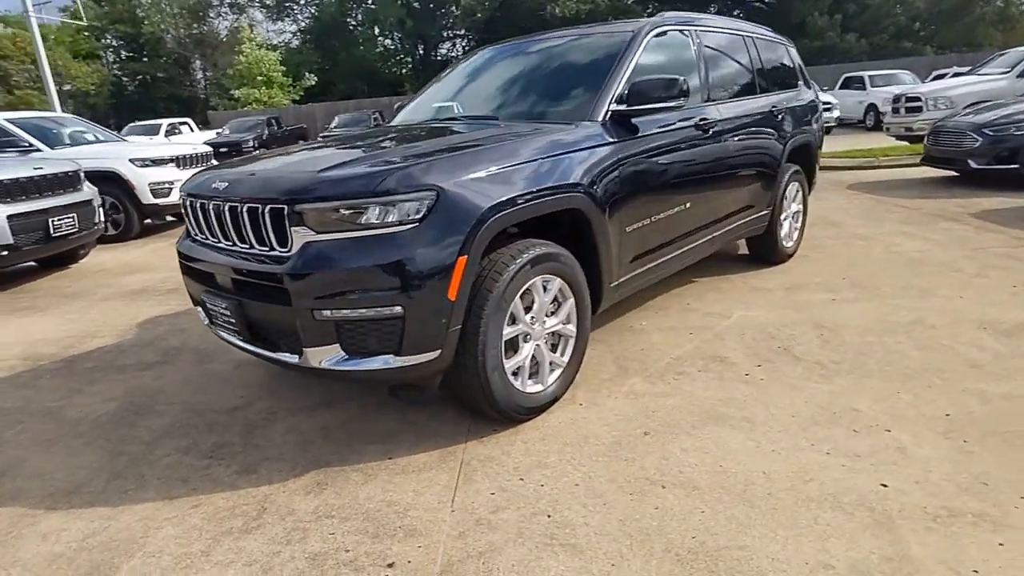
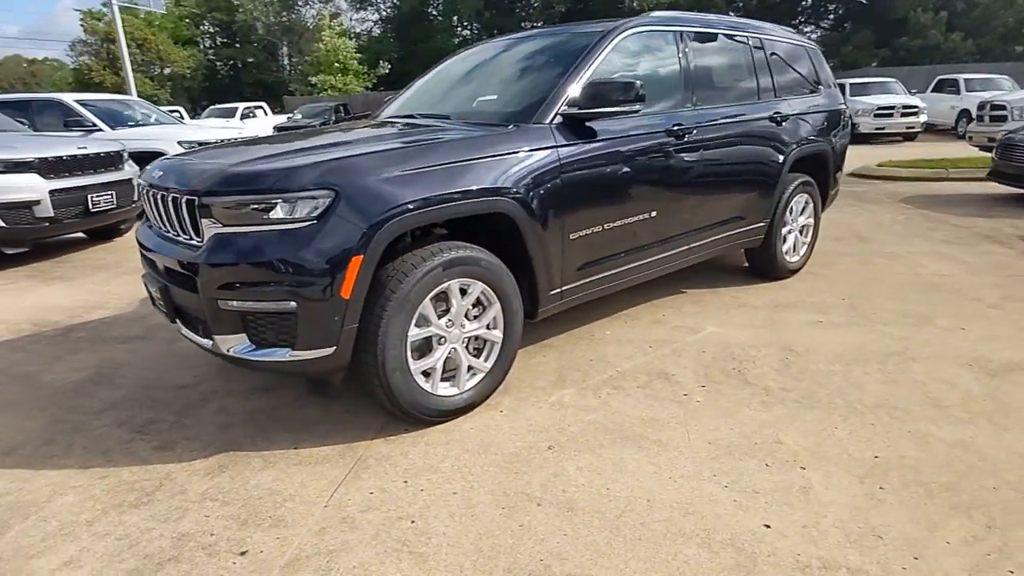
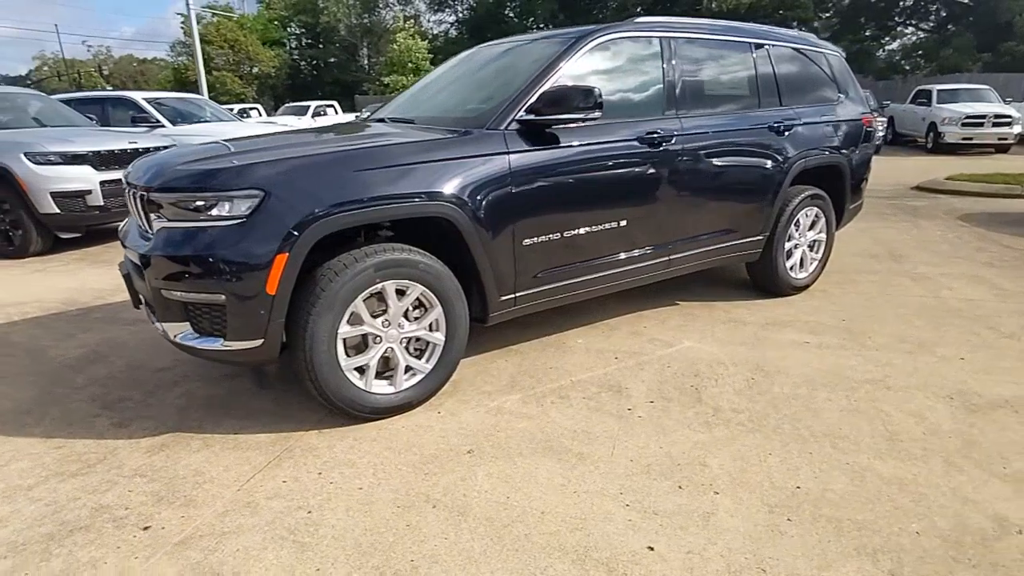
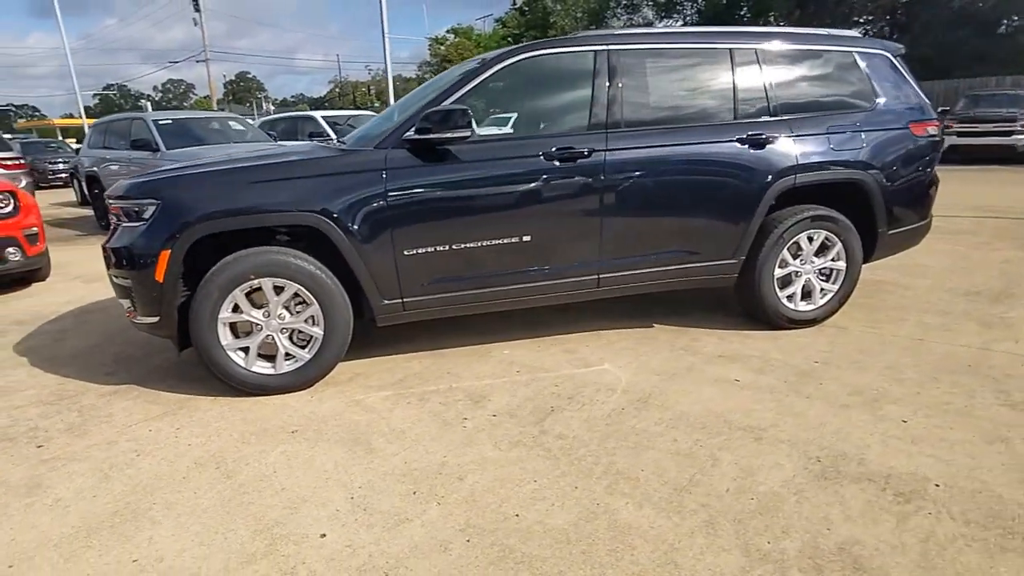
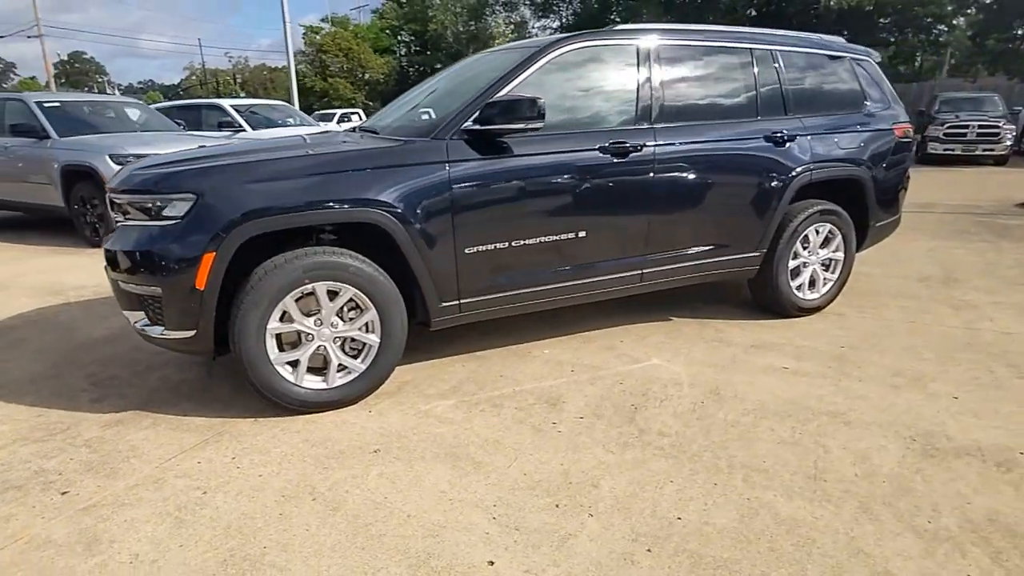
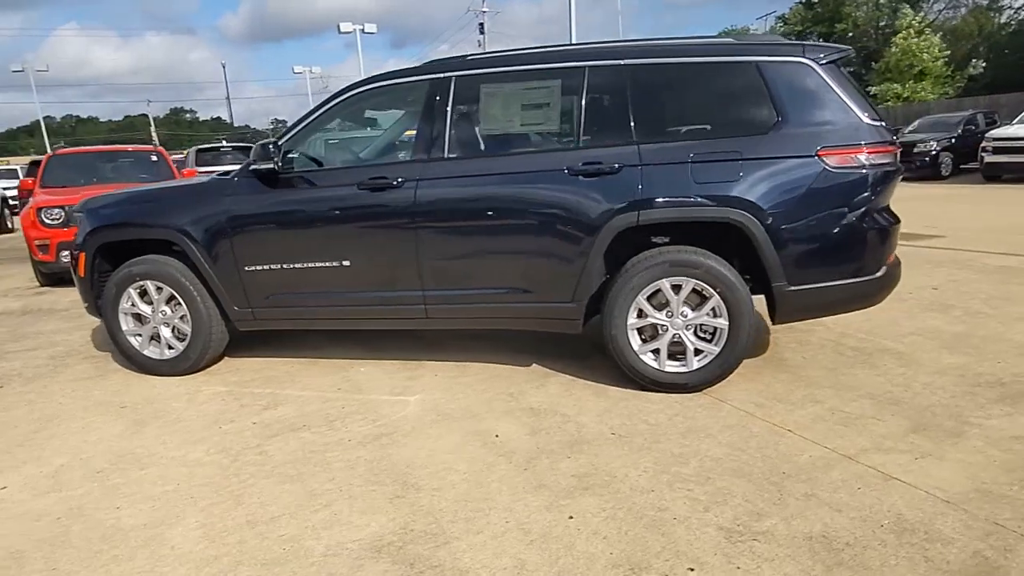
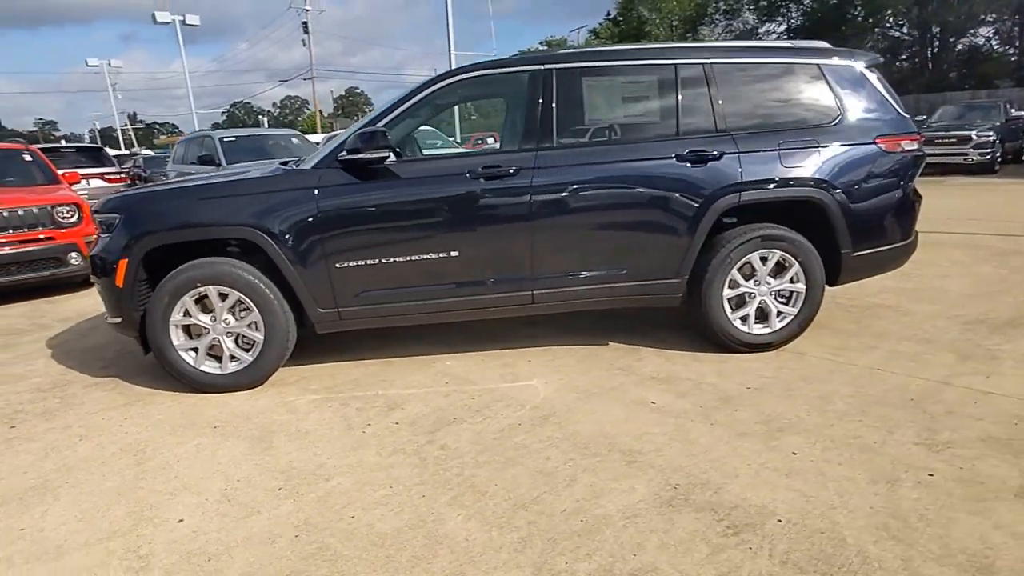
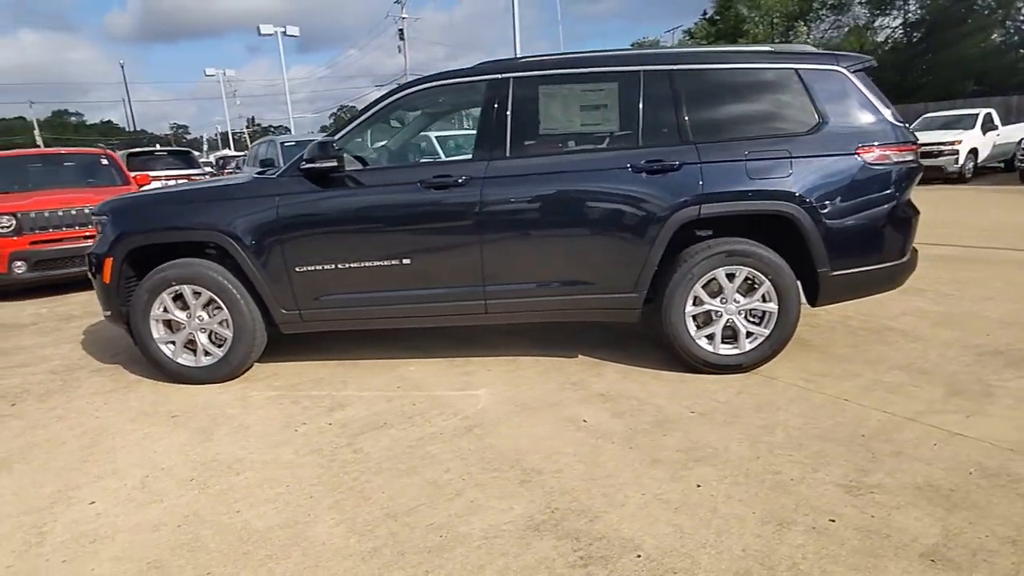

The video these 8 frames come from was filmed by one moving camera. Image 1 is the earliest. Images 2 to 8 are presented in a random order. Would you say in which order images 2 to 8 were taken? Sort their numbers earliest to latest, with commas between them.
2, 3, 5, 4, 7, 8, 6
